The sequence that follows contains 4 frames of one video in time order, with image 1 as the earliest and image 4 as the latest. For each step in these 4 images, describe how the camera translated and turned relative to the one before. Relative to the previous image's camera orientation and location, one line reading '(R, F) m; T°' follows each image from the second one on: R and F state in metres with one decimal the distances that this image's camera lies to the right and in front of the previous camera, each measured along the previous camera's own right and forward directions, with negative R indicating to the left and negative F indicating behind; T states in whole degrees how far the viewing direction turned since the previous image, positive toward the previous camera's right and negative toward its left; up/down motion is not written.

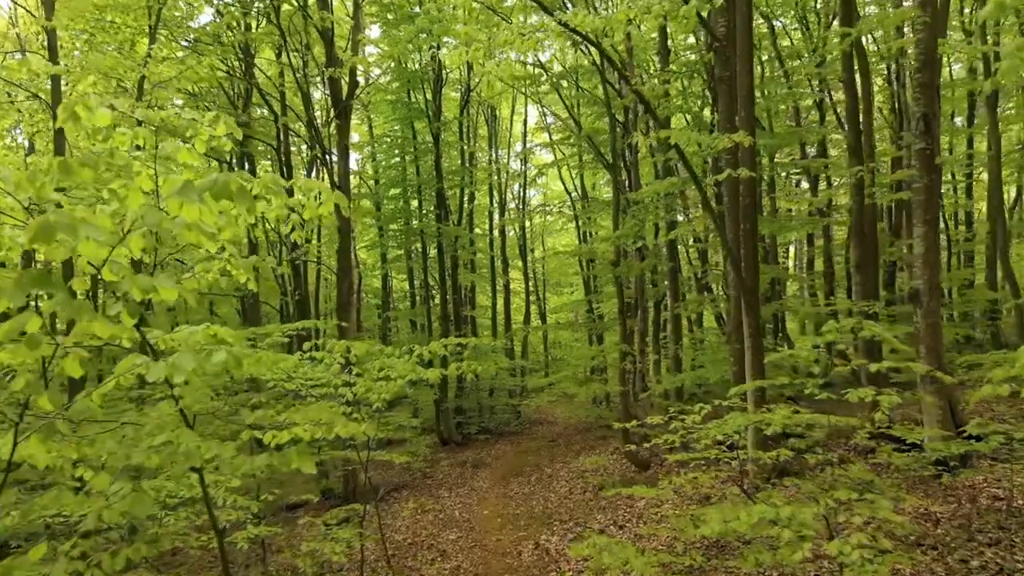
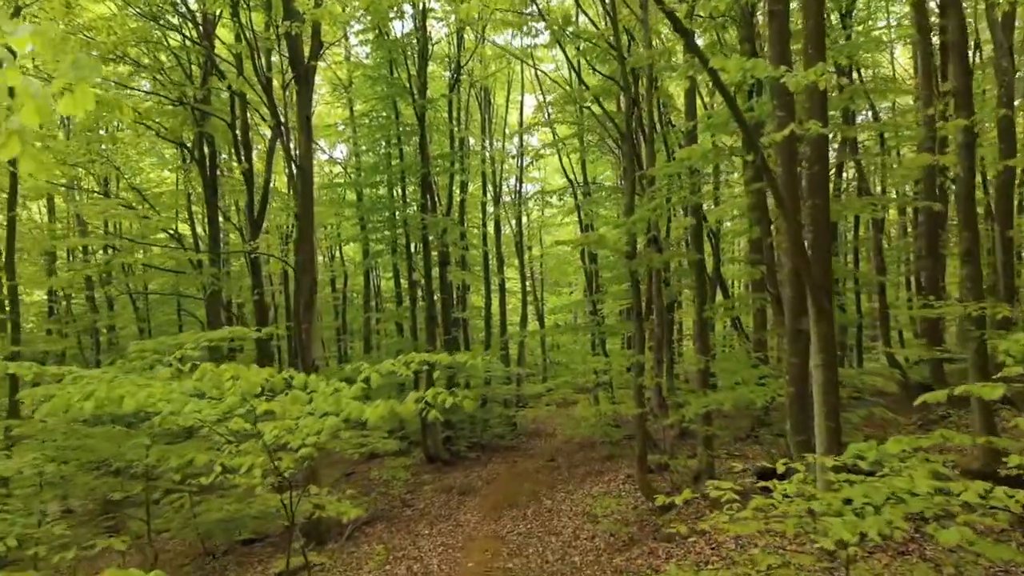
(+0.1, +2.1) m; 0°
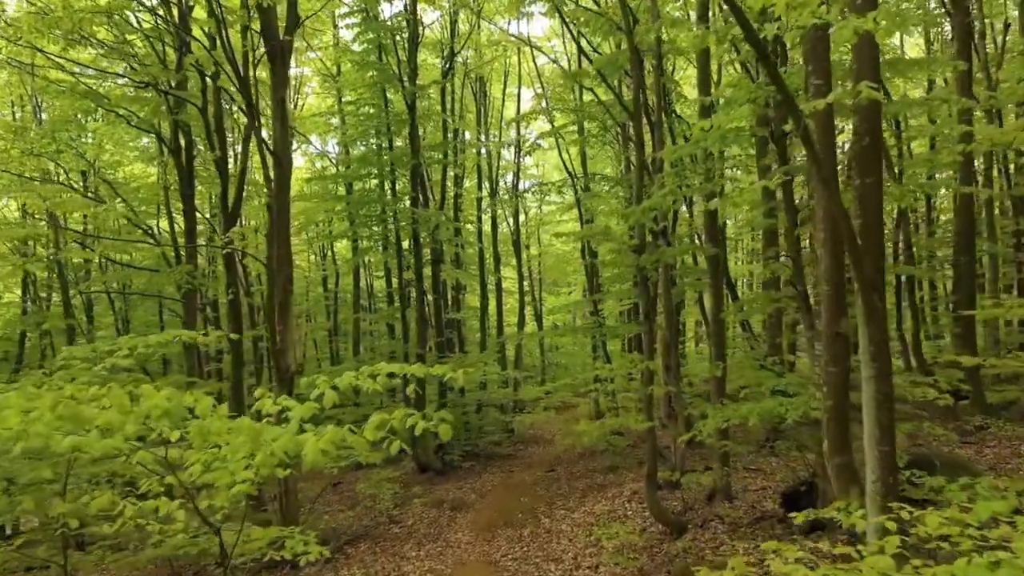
(+0.1, +1.0) m; 0°
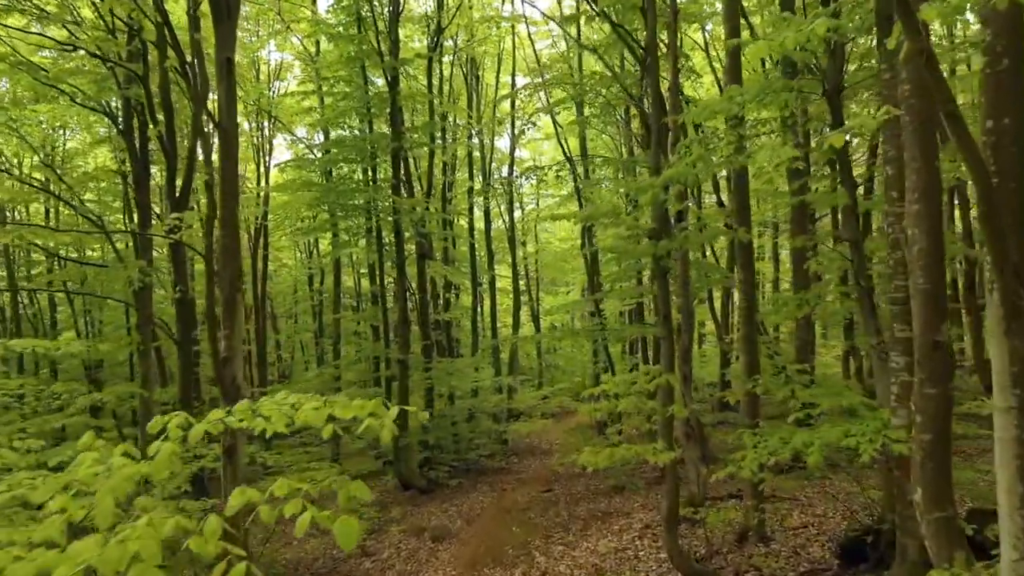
(+0.1, +1.6) m; 0°
